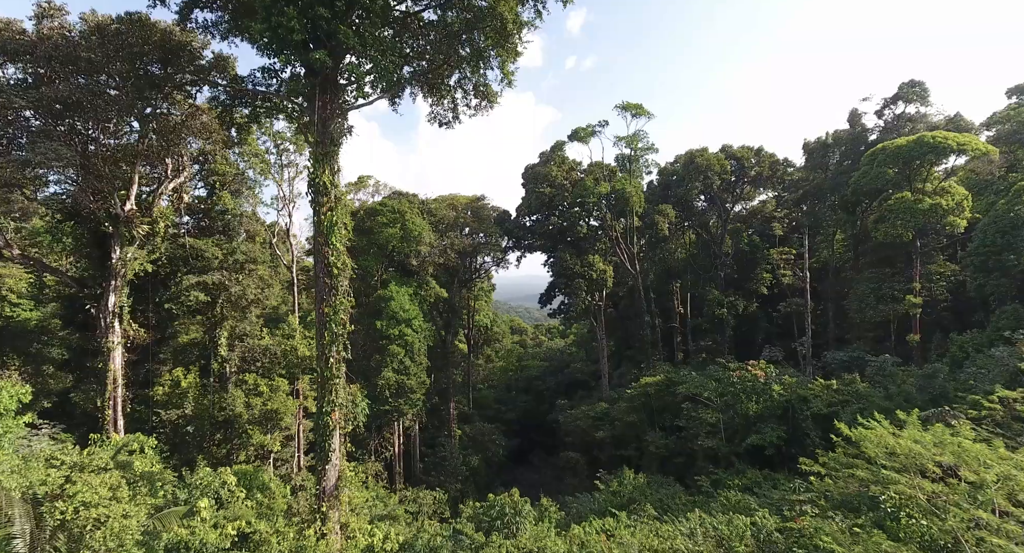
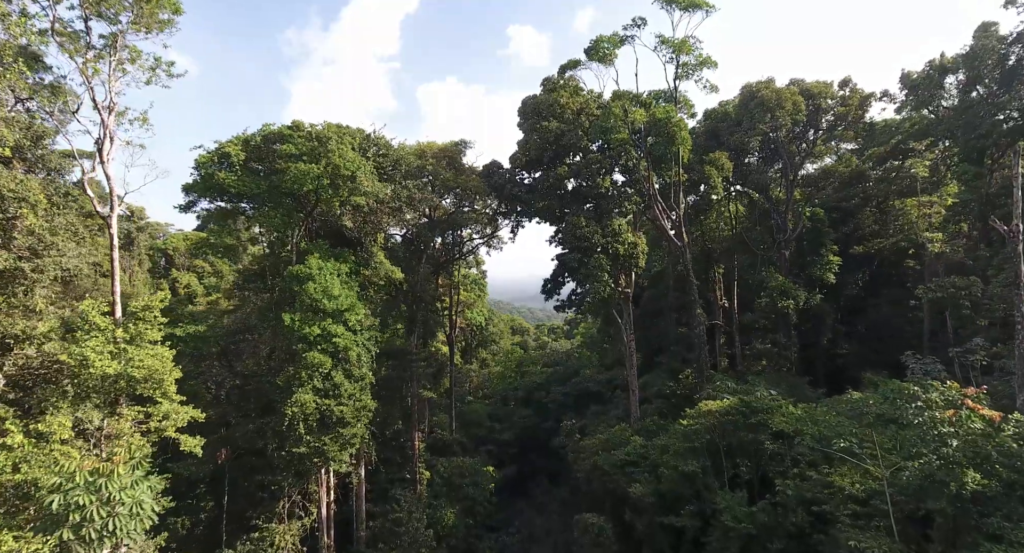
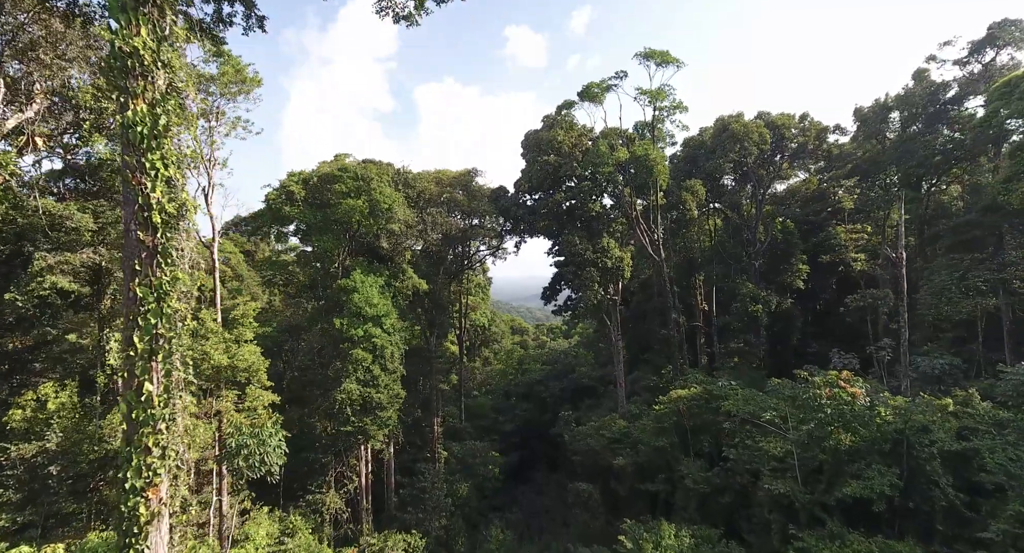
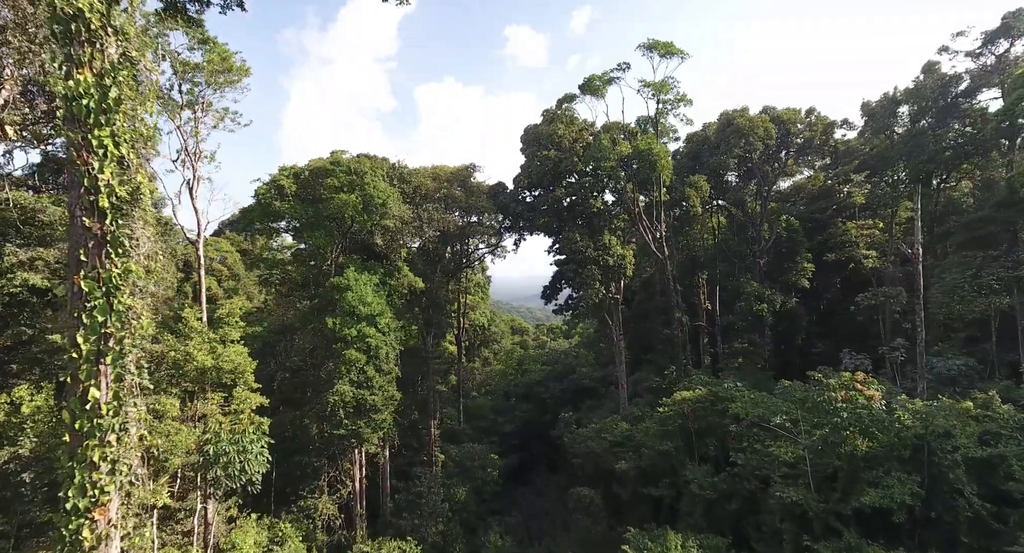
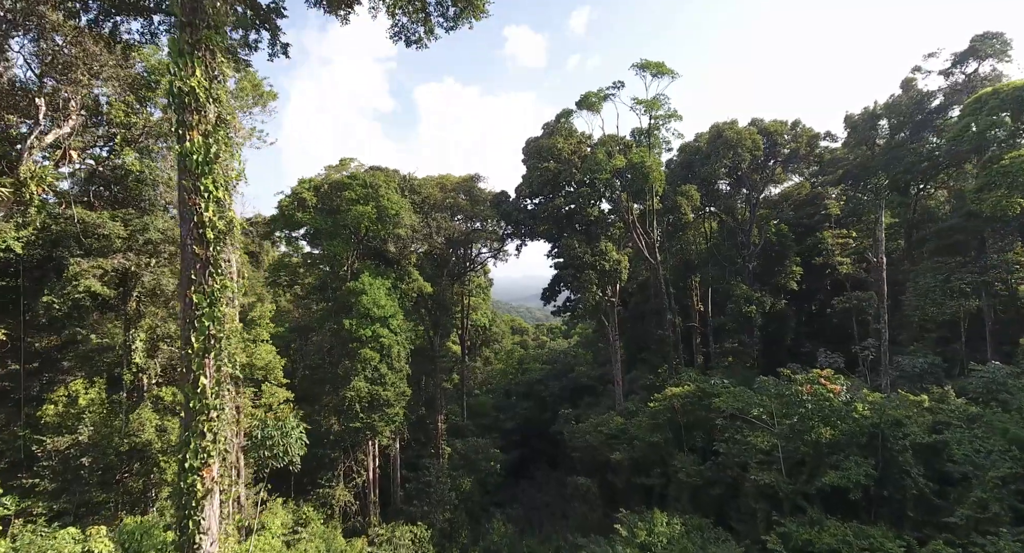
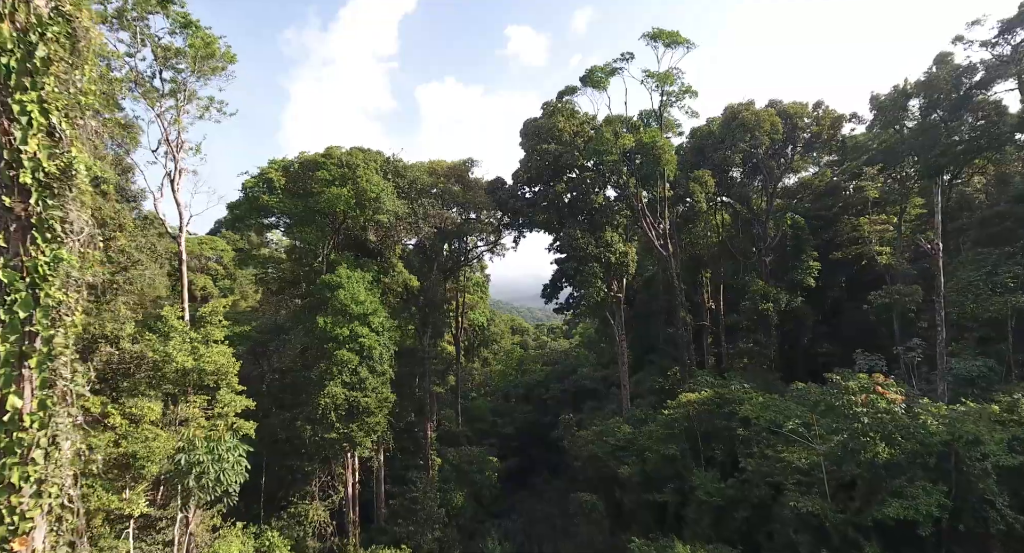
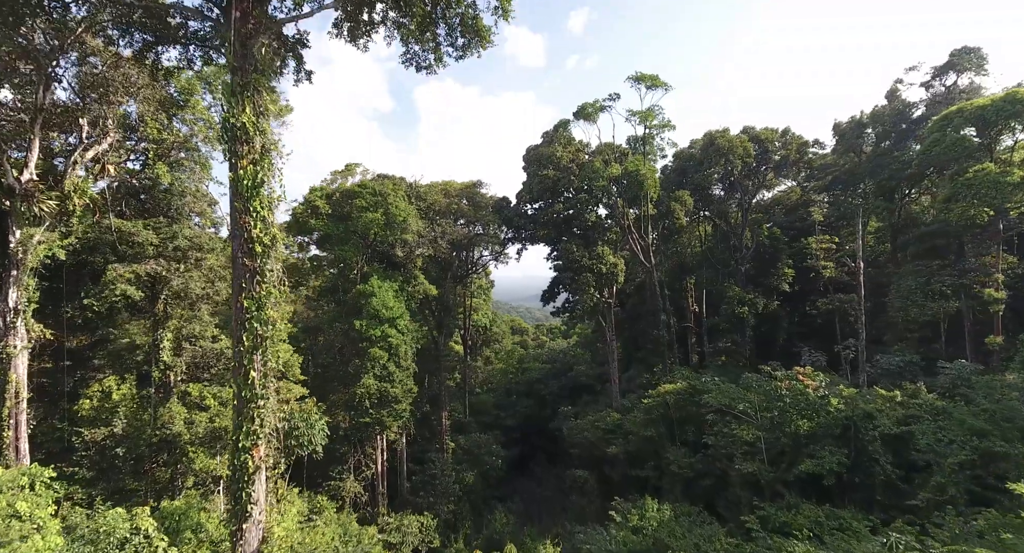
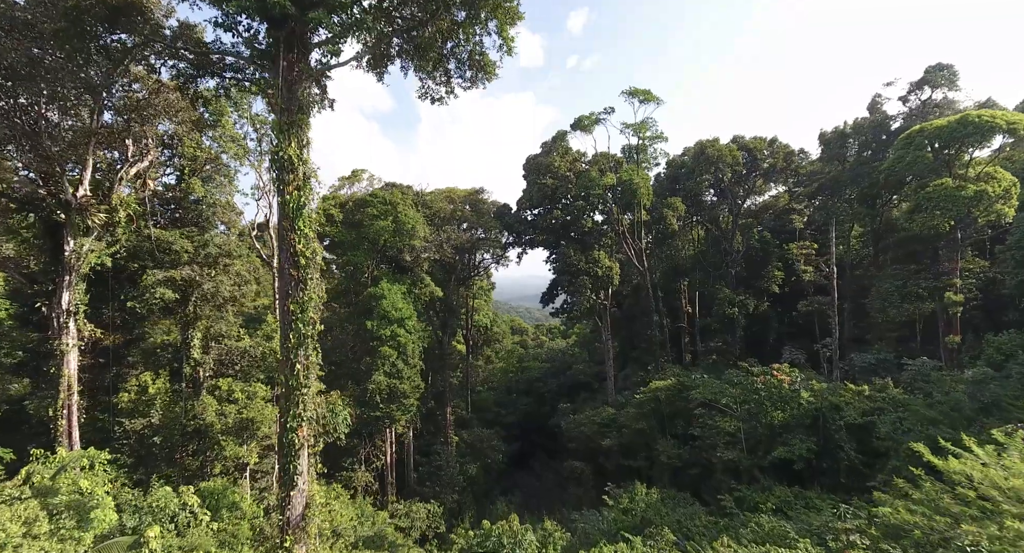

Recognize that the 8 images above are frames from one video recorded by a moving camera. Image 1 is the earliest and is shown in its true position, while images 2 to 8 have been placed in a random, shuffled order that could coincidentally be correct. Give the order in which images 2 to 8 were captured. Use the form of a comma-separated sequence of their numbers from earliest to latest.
8, 7, 5, 3, 4, 6, 2
